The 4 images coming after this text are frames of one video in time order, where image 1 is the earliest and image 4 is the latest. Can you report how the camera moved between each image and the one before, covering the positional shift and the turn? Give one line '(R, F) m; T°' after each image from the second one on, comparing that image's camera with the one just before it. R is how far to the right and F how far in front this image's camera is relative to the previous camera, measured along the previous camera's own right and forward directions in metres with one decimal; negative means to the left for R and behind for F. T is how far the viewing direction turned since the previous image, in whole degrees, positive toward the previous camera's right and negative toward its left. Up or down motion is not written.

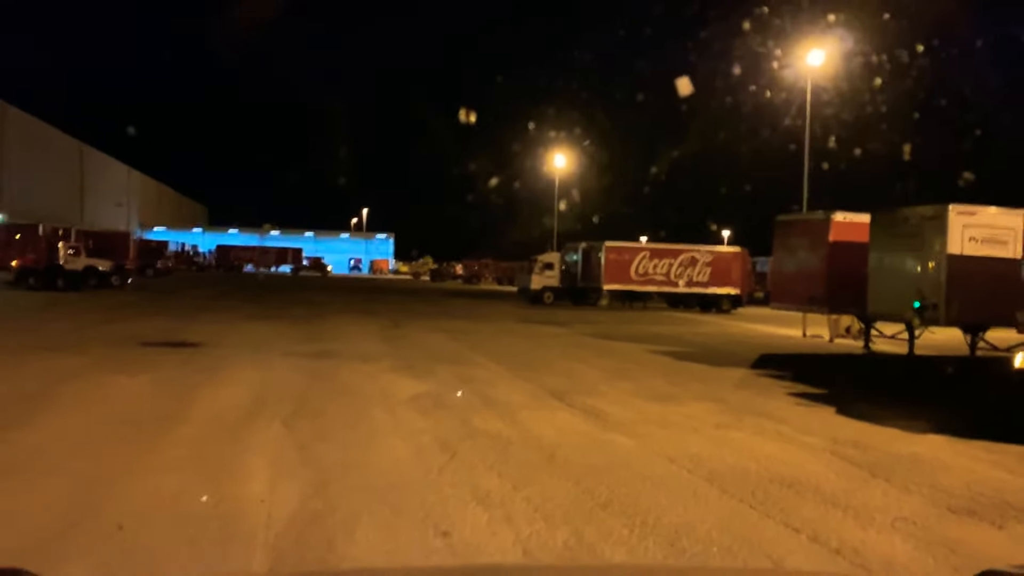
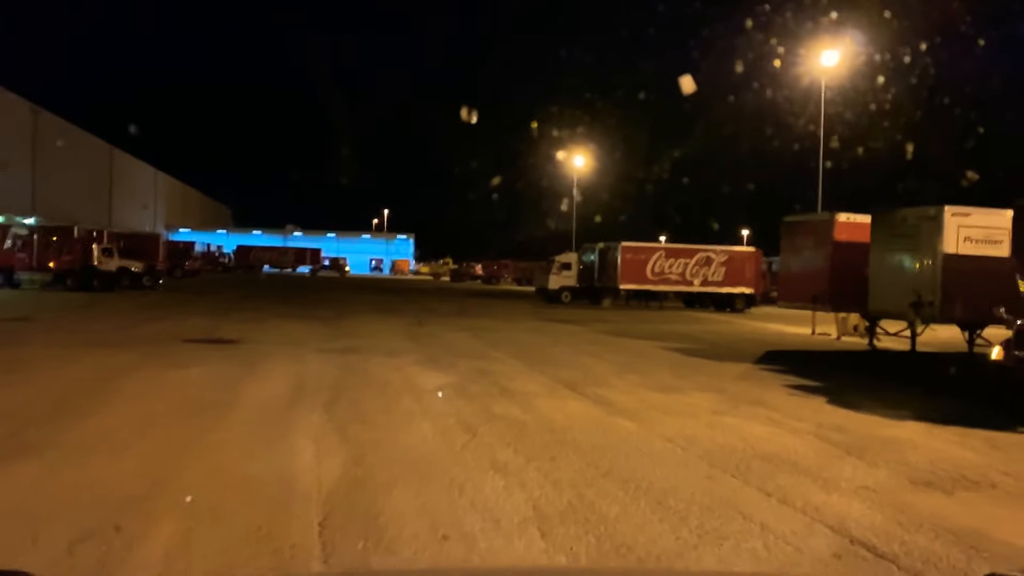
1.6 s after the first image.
(+0.1, -1.2) m; -1°
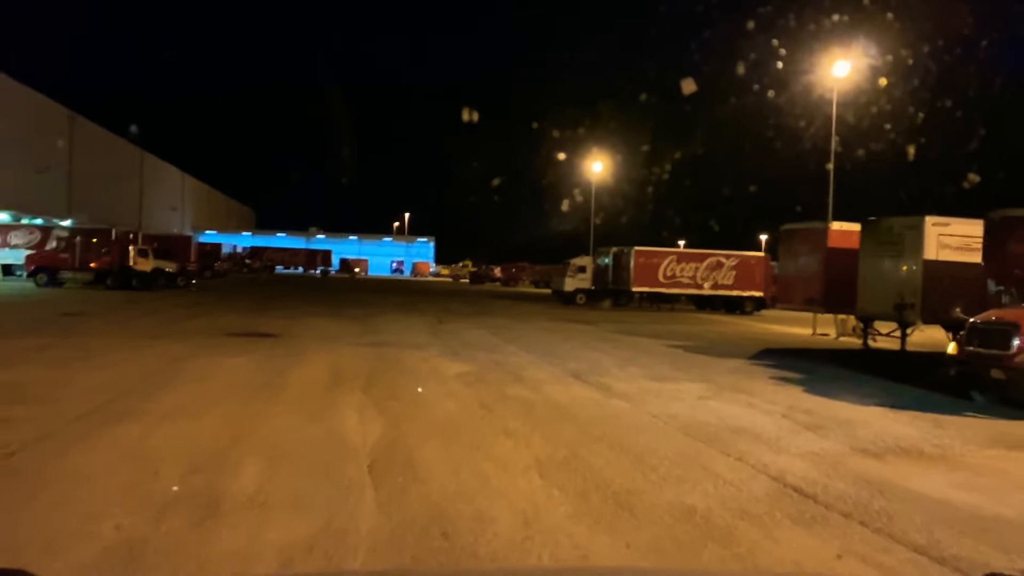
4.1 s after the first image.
(+0.1, -1.9) m; -1°
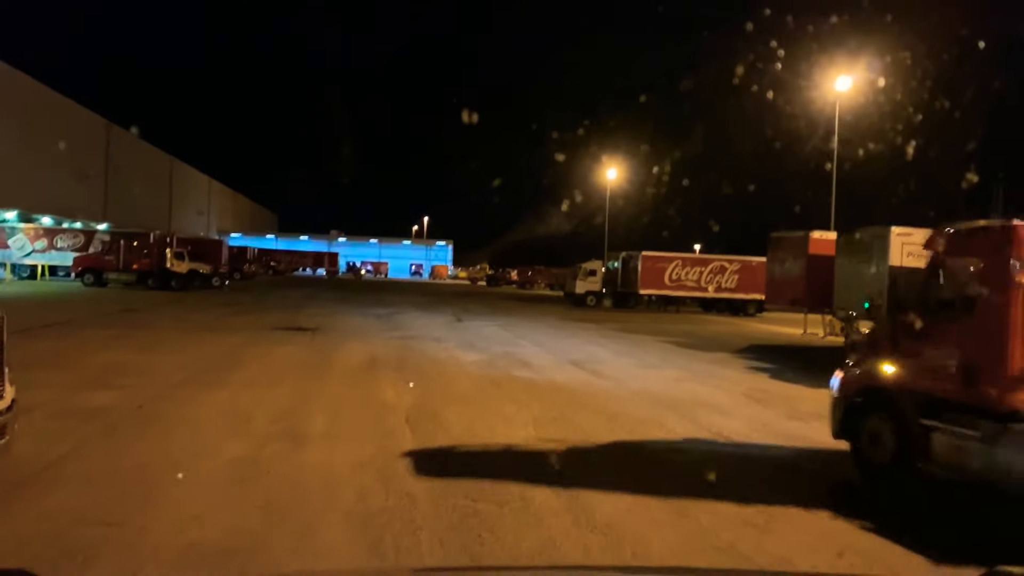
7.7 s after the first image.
(+0.2, -2.8) m; -1°
